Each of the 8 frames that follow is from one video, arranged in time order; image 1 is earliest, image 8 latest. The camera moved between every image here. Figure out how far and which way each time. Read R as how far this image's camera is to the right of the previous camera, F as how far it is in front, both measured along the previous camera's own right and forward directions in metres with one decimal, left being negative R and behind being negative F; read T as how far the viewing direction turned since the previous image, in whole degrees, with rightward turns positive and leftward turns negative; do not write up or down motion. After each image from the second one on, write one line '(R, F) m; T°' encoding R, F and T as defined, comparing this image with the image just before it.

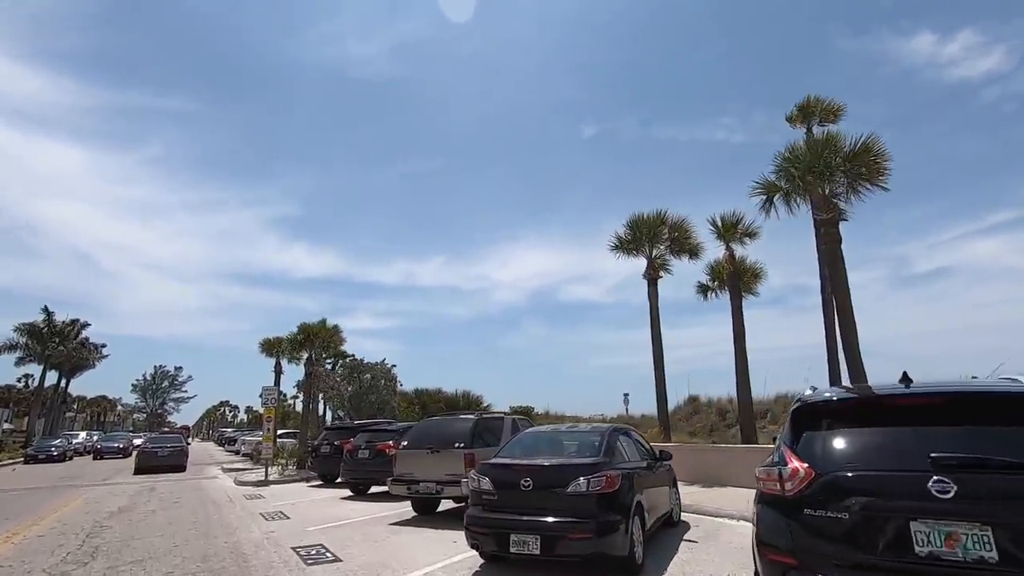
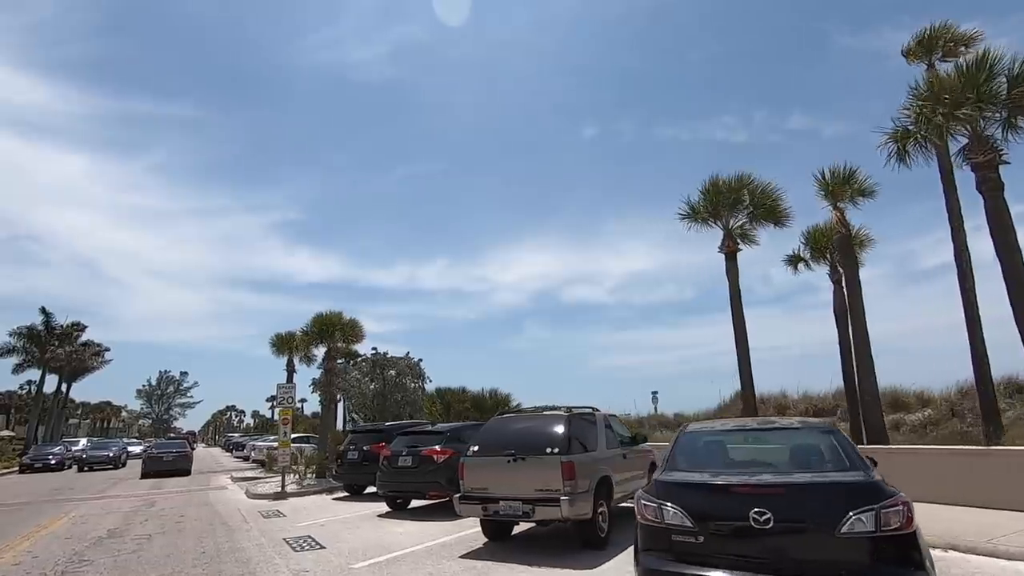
(-1.7, +2.8) m; 0°
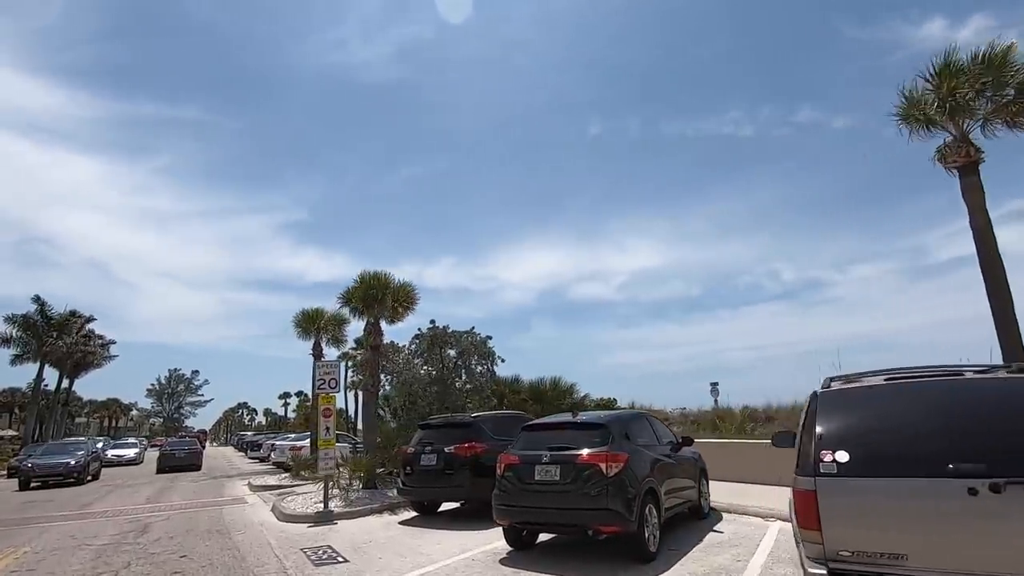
(-3.0, +5.0) m; -1°
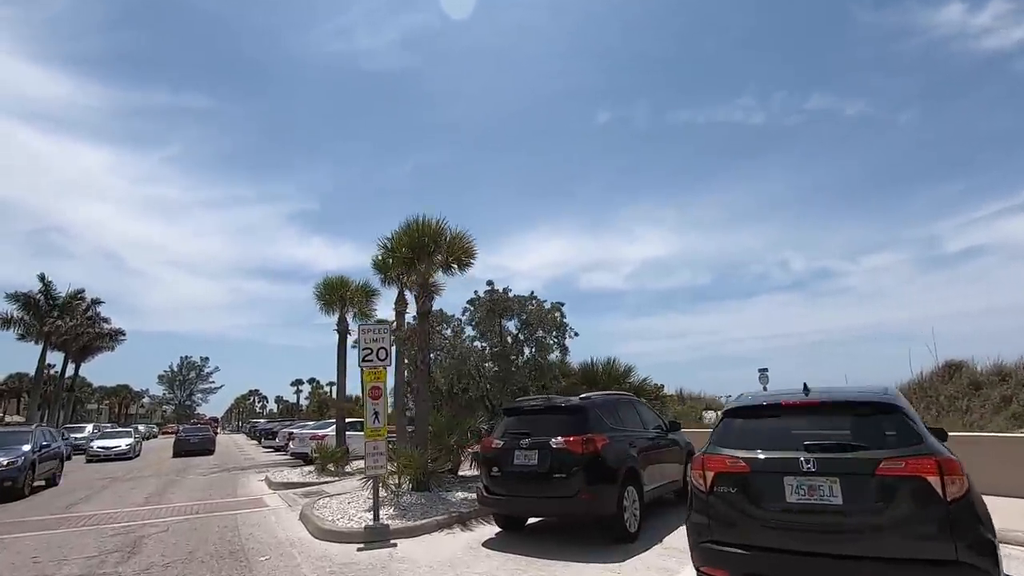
(-1.9, +3.3) m; -1°
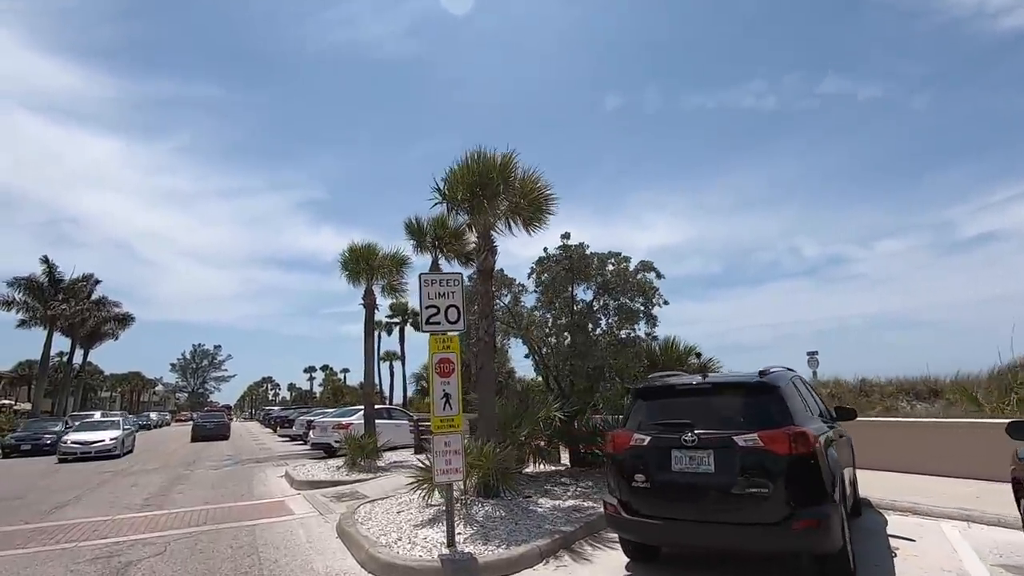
(-1.5, +2.8) m; -1°
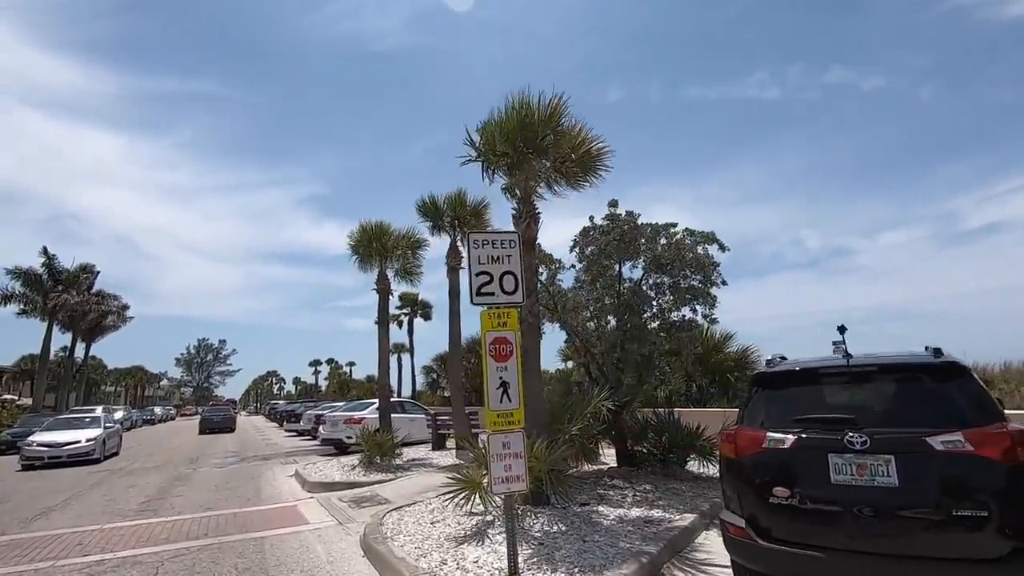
(-0.8, +1.4) m; 0°
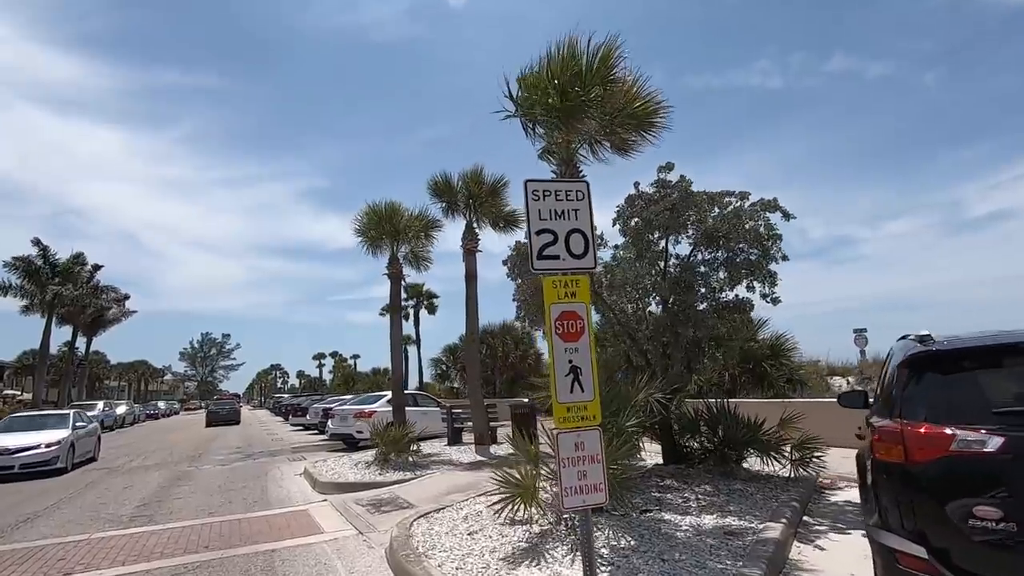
(-0.6, +1.1) m; 0°
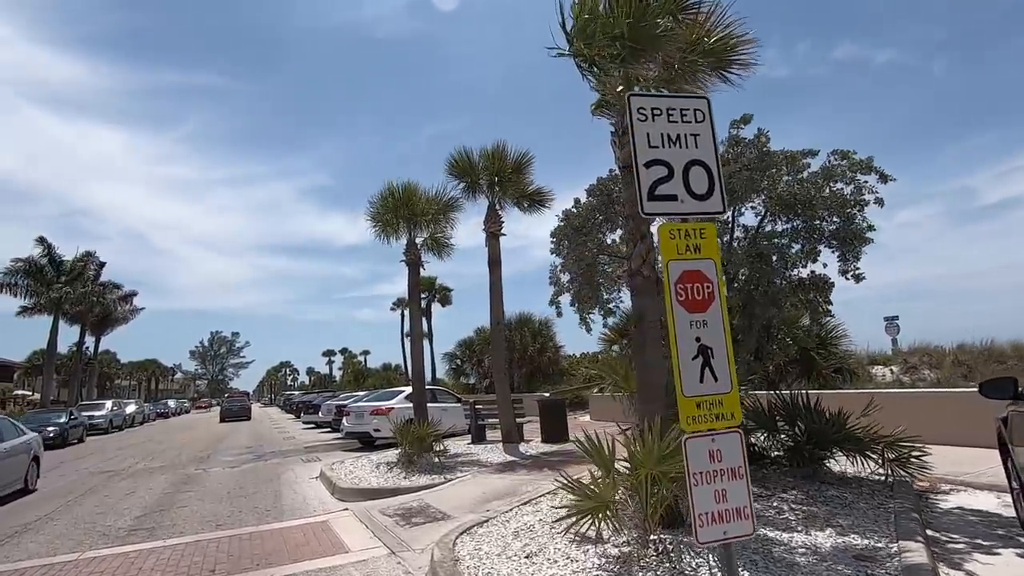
(-0.6, +1.2) m; -1°
